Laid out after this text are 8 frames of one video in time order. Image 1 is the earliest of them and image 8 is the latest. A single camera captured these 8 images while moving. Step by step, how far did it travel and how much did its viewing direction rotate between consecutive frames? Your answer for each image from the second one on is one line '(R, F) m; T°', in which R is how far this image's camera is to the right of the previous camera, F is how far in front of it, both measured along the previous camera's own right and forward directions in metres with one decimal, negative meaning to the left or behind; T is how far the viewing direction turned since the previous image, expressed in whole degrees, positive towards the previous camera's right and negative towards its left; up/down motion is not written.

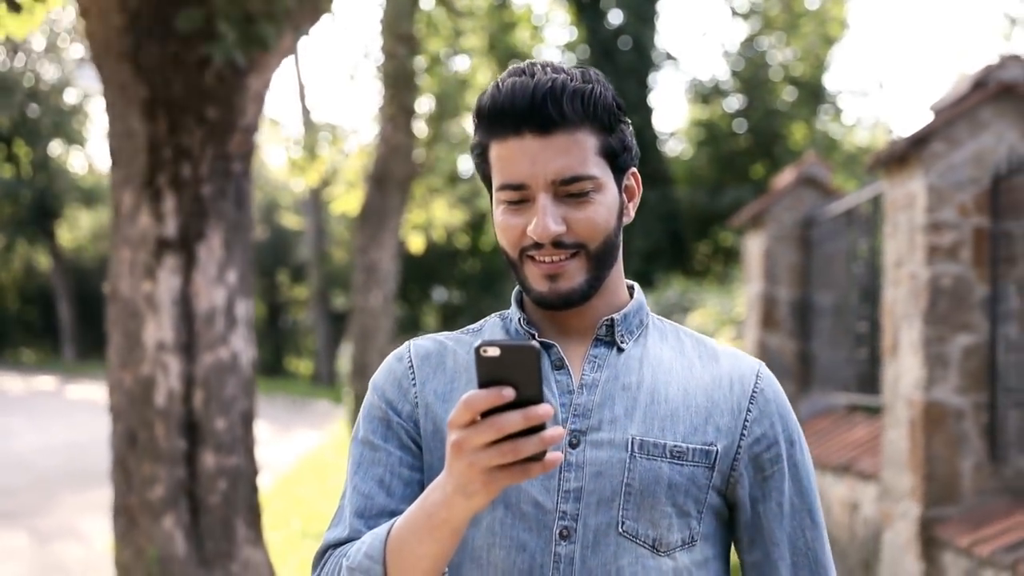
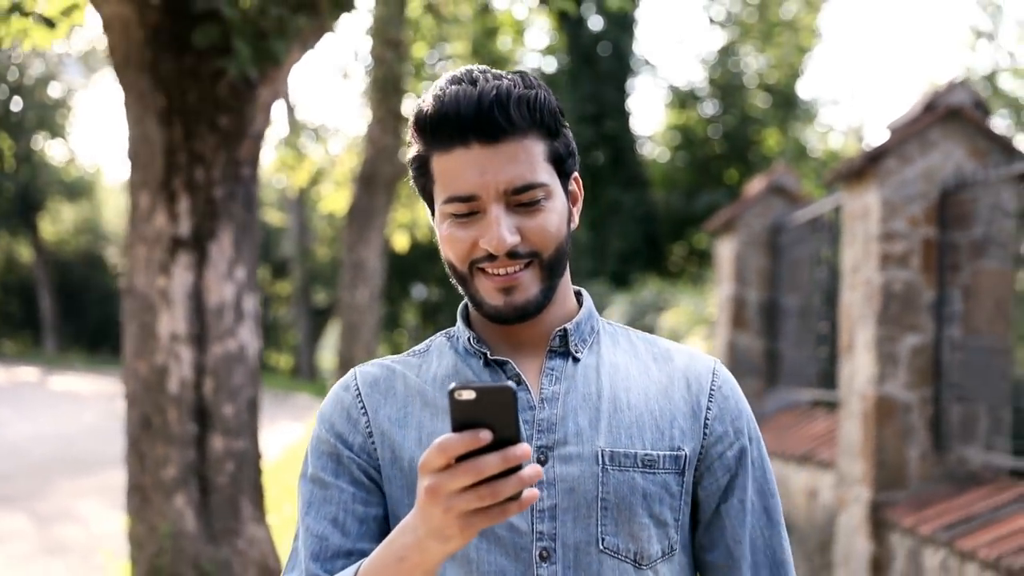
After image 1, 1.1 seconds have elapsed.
(-0.1, -0.4) m; +1°
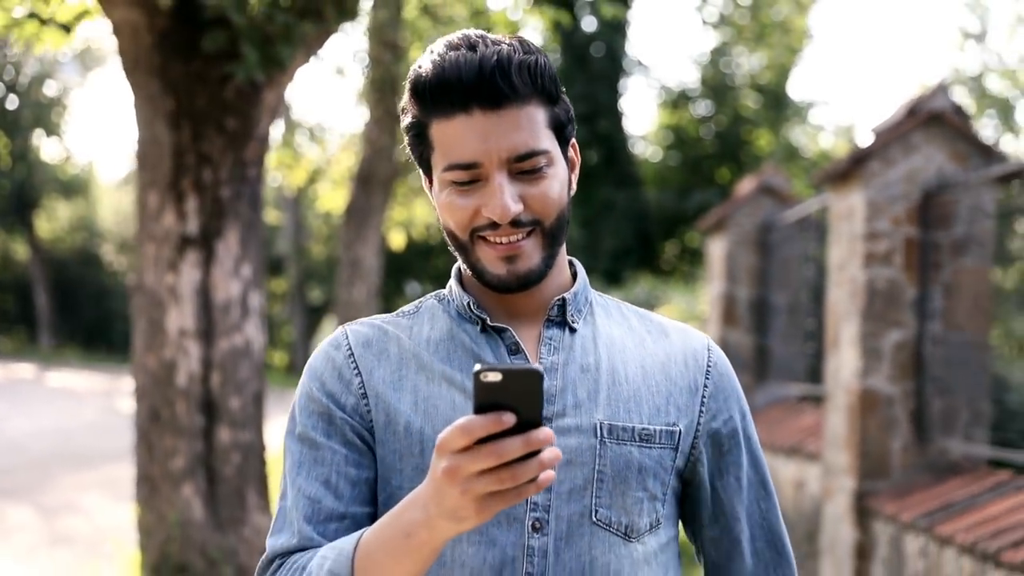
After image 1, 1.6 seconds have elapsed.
(0.0, -0.2) m; 0°
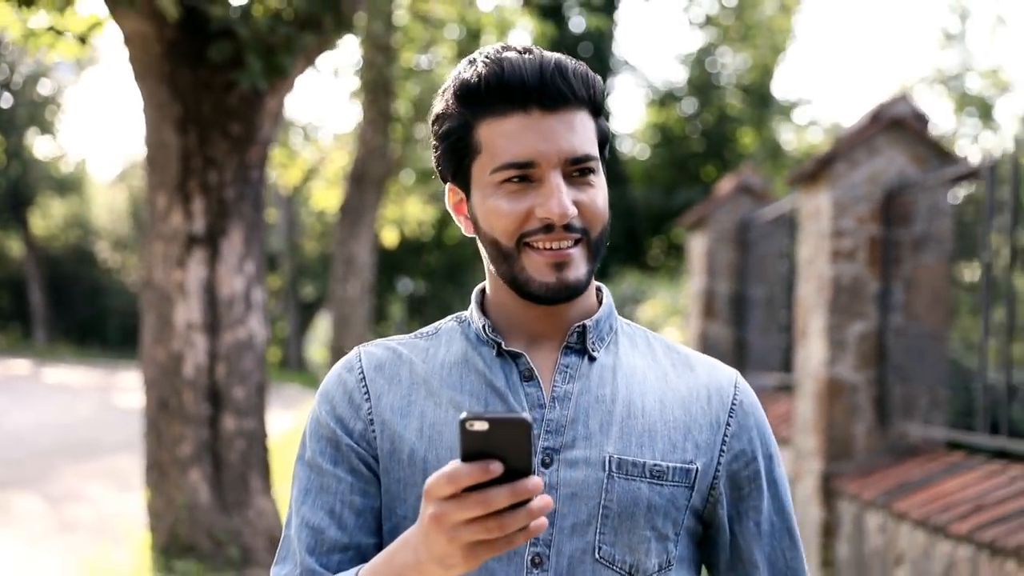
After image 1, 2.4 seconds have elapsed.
(0.0, -0.3) m; 0°
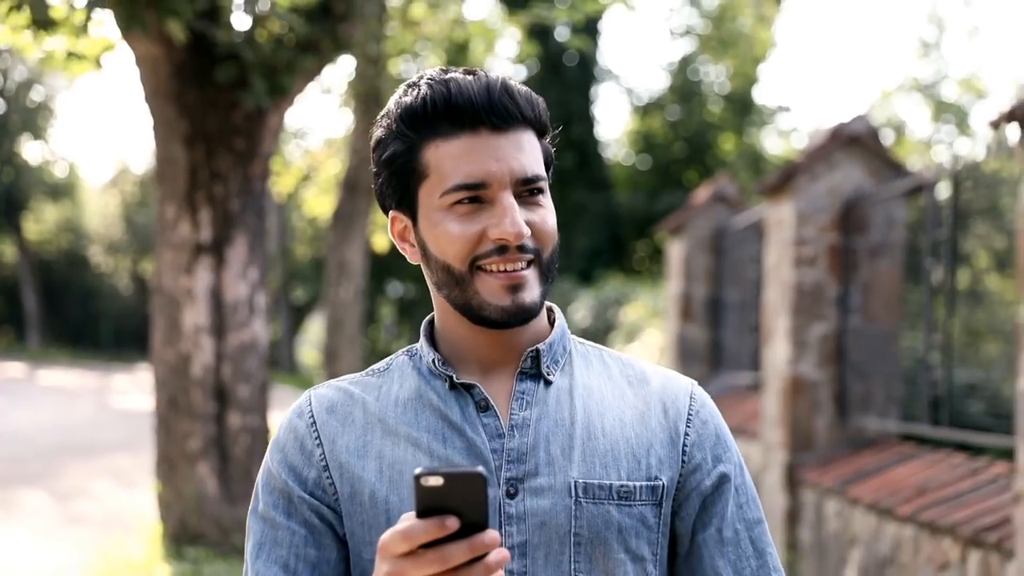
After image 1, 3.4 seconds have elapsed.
(0.0, -0.4) m; +1°
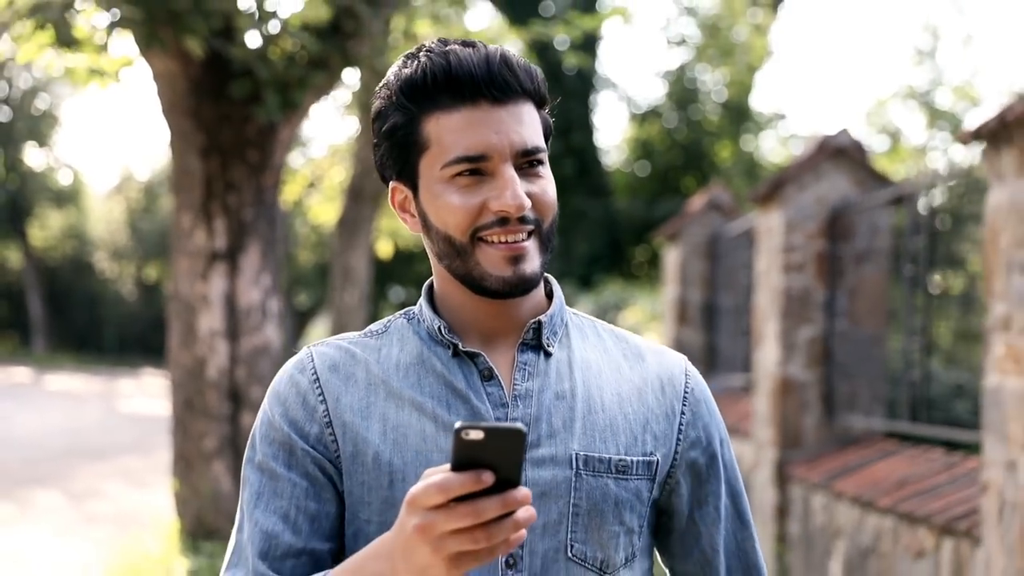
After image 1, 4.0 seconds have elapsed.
(0.0, -0.3) m; 0°
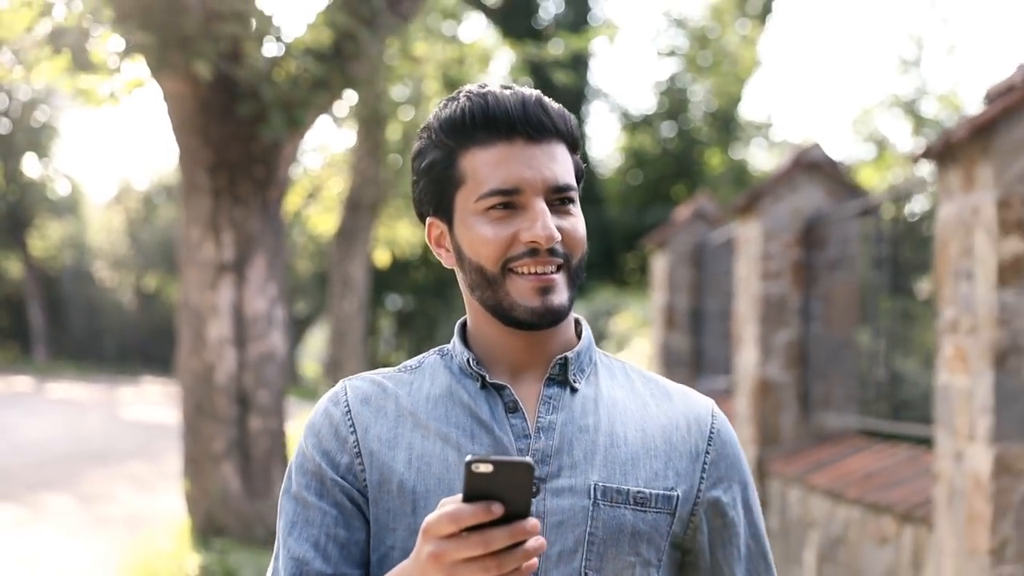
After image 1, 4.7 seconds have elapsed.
(0.0, -0.4) m; 0°
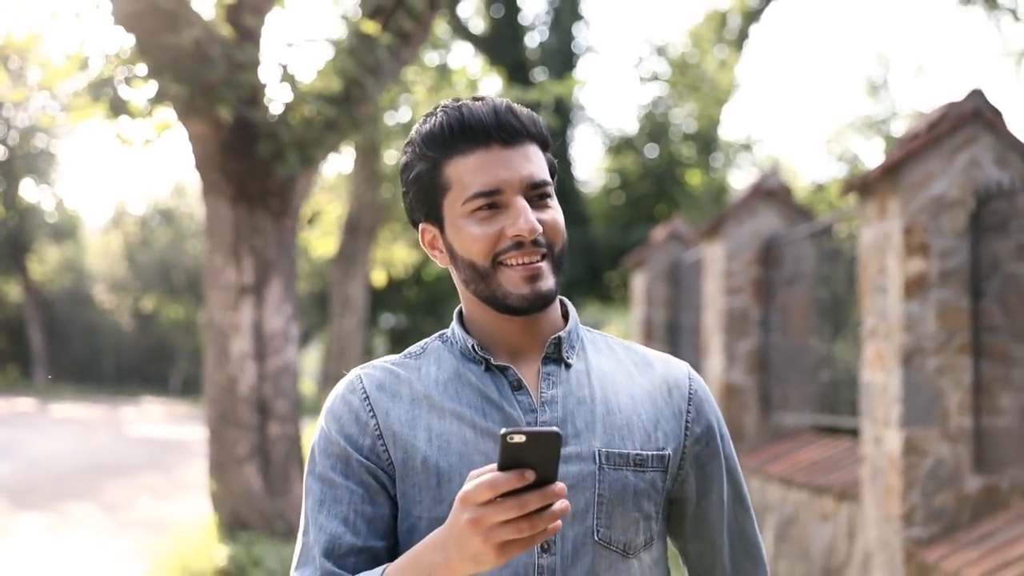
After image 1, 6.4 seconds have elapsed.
(0.0, -0.8) m; +1°
